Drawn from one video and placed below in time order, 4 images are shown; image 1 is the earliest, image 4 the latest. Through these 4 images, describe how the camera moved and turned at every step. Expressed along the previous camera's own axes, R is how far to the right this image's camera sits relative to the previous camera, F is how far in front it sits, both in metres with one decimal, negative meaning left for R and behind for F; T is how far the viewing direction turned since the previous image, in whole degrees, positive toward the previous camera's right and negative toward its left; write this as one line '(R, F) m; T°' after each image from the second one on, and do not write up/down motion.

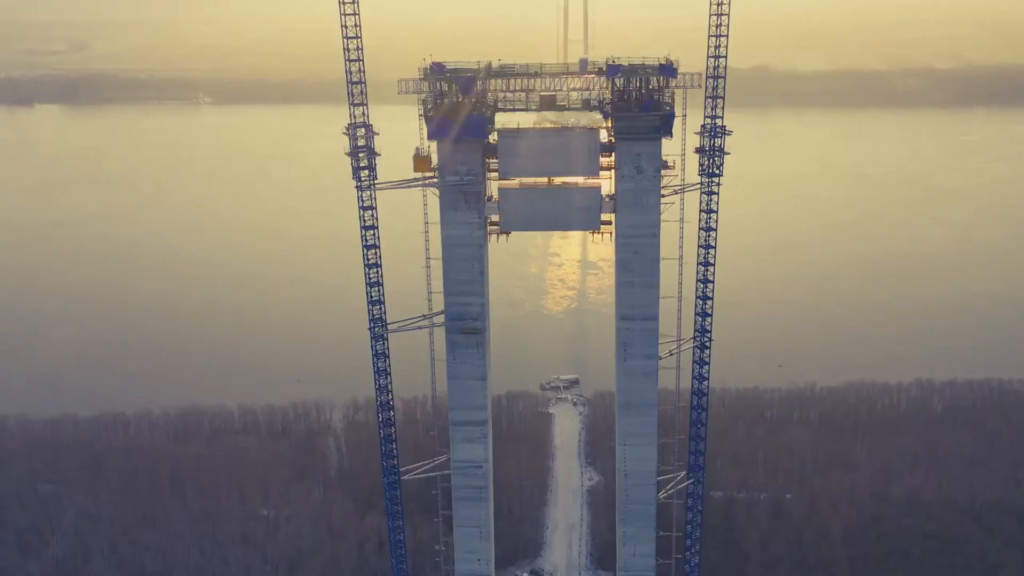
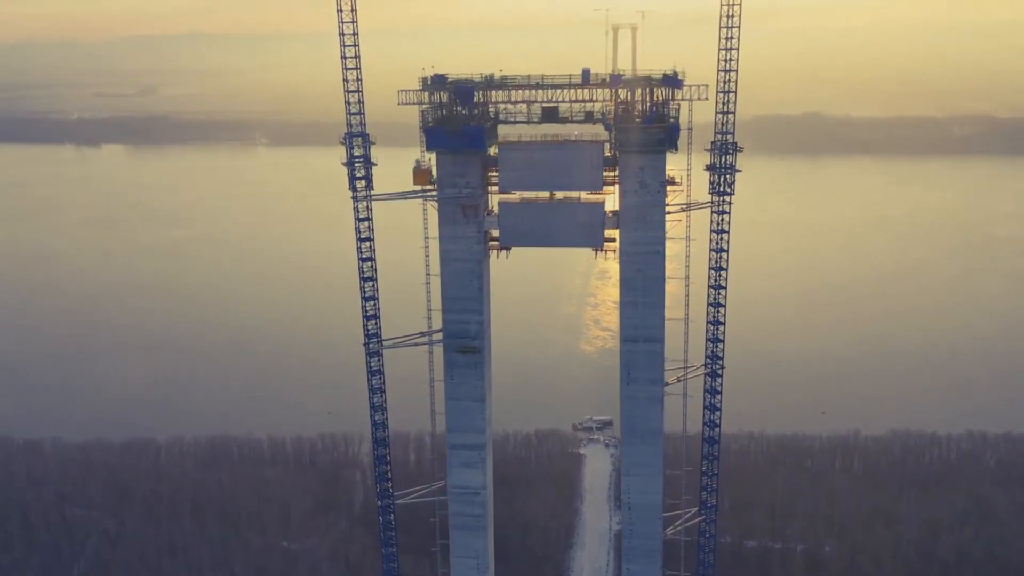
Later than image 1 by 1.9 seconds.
(+0.9, +0.6) m; -3°
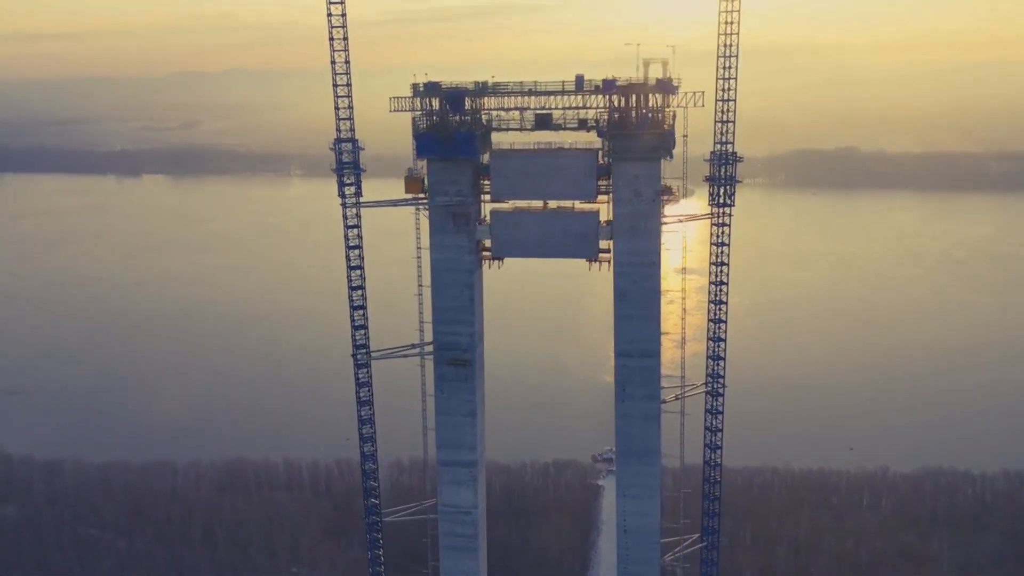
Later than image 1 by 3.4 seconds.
(+0.7, +0.4) m; -2°
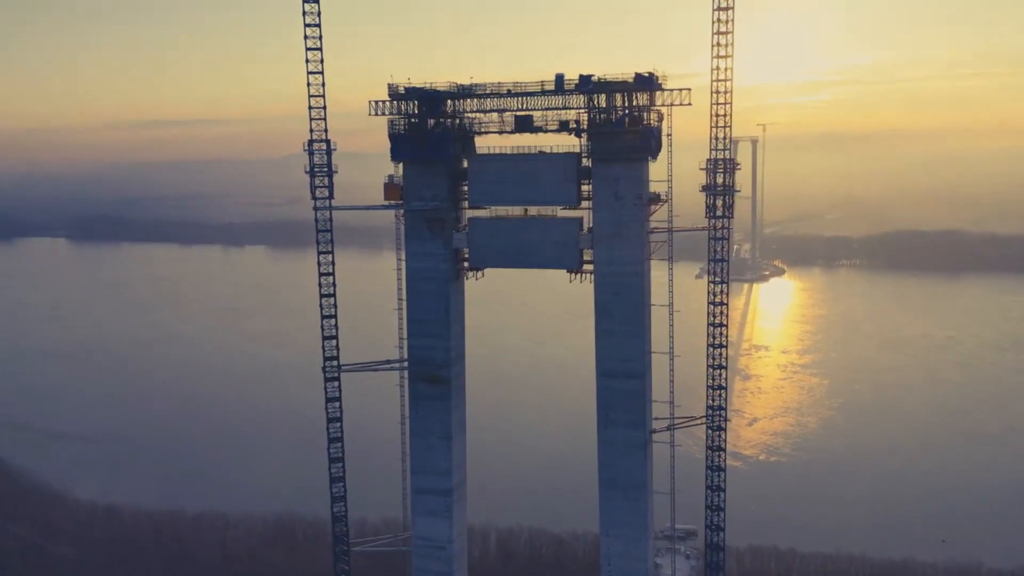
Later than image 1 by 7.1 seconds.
(+2.0, +1.1) m; -6°
